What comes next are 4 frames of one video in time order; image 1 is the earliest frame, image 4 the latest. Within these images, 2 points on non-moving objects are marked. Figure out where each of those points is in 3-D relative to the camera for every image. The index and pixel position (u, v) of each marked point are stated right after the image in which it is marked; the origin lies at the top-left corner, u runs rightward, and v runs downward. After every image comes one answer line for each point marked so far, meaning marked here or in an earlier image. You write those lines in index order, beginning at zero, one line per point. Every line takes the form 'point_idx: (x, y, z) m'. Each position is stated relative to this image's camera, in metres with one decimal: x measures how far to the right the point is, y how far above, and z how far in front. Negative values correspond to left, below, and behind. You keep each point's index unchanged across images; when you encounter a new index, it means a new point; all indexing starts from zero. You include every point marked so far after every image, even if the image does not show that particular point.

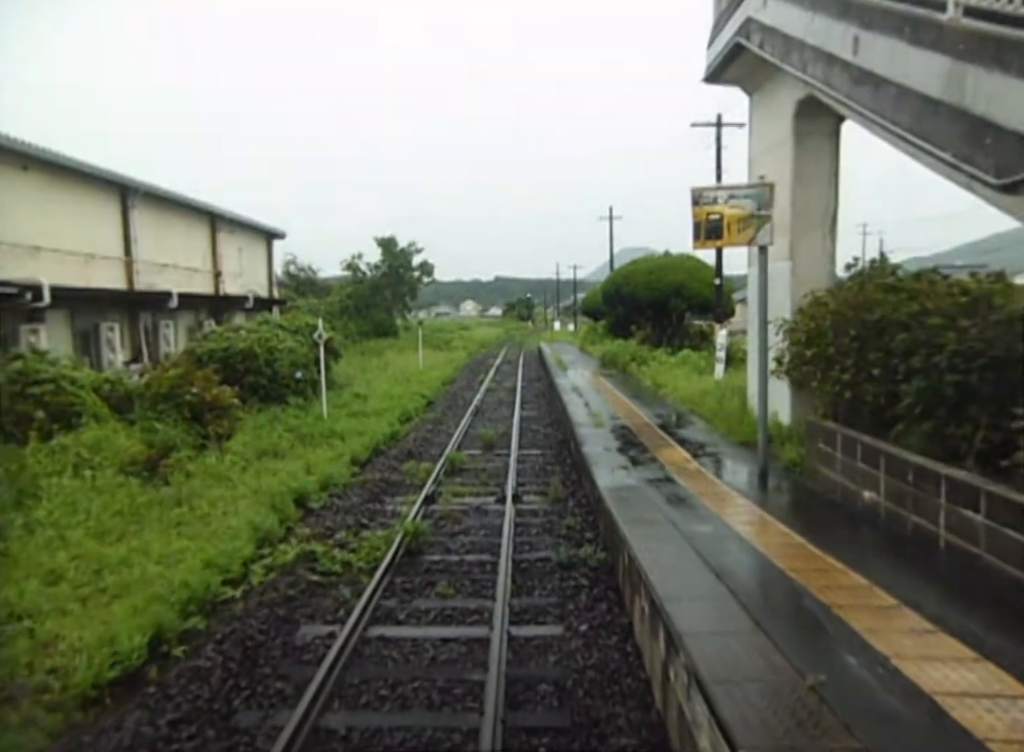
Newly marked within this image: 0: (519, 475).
0: (+0.1, -1.3, +11.1) m
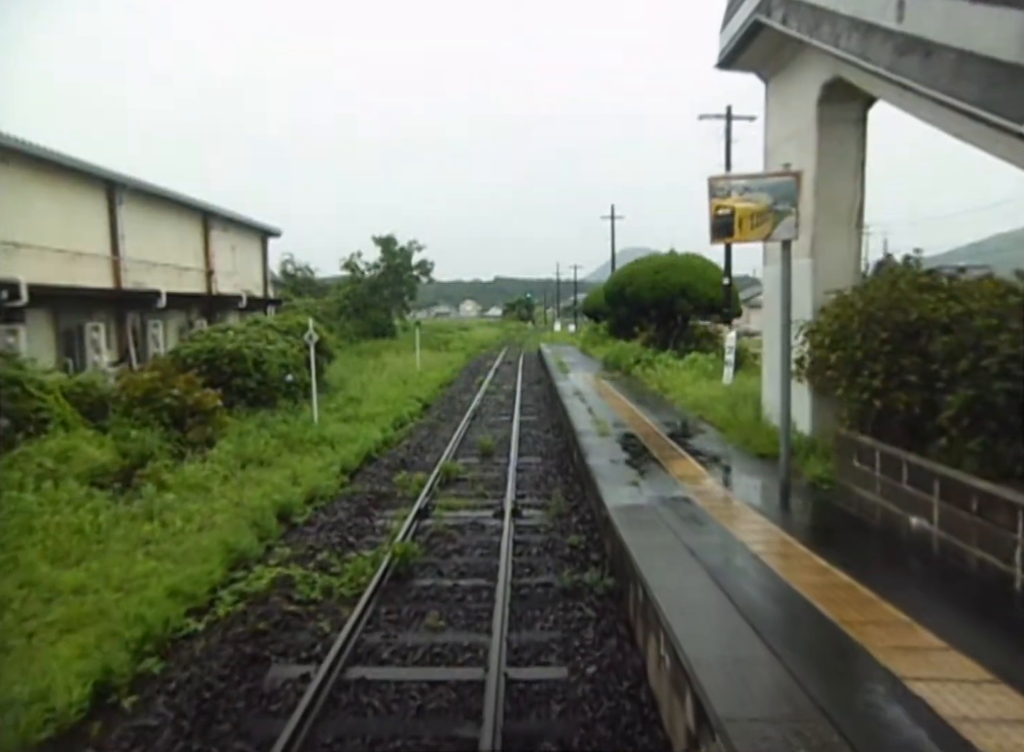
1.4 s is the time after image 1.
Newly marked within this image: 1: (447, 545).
0: (+0.1, -1.4, +10.4) m
1: (-0.6, -1.6, +8.0) m
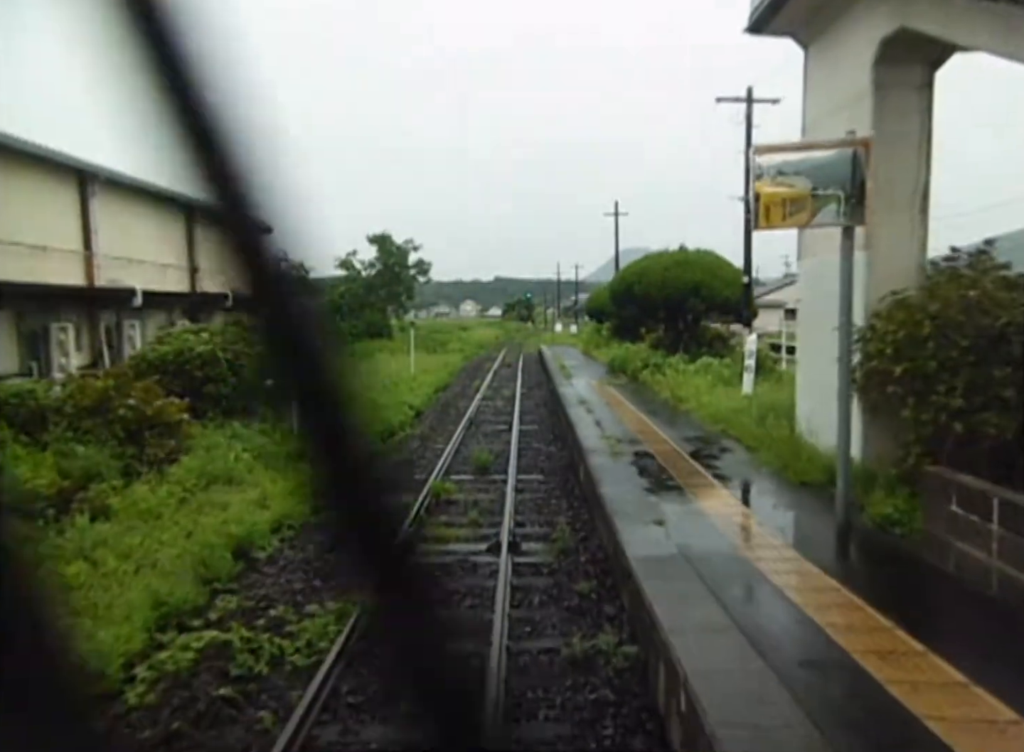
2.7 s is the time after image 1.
0: (+0.1, -1.5, +9.1) m
1: (-0.6, -1.7, +6.7) m
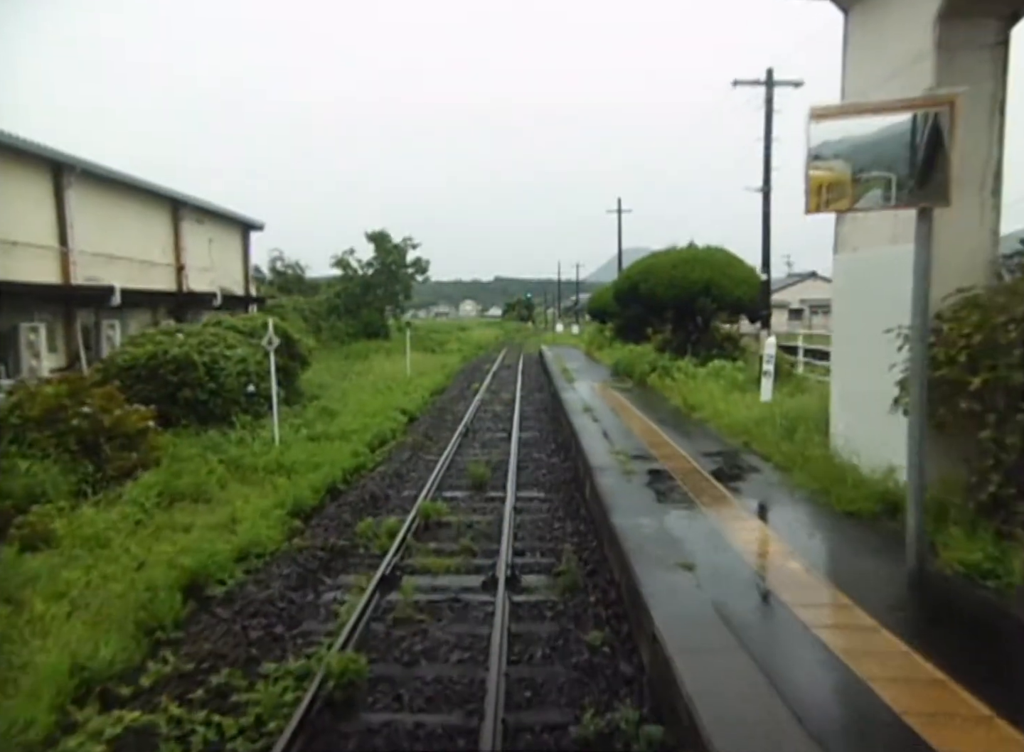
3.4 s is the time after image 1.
0: (0.0, -1.6, +8.0) m
1: (-0.7, -1.8, +5.6) m
